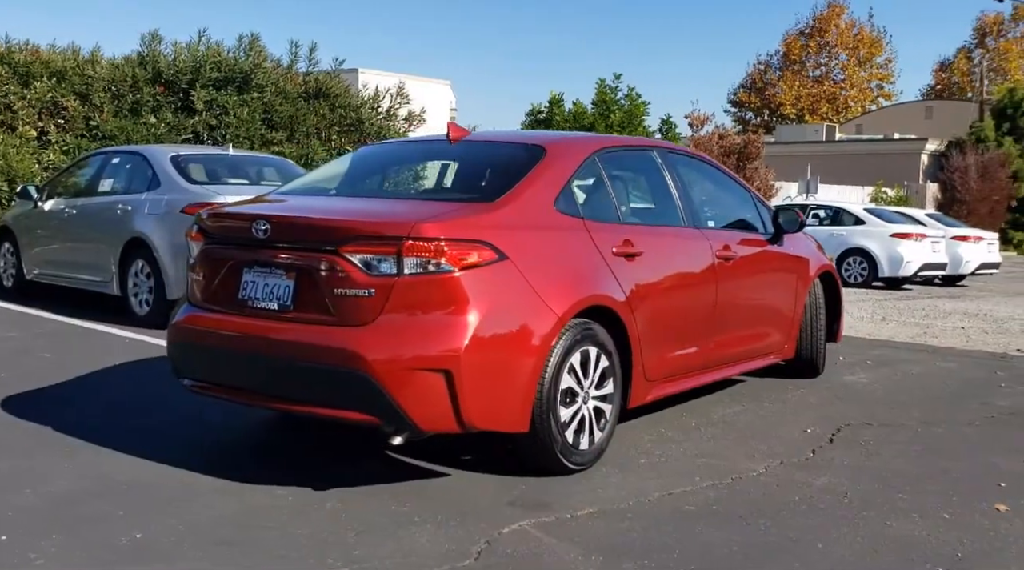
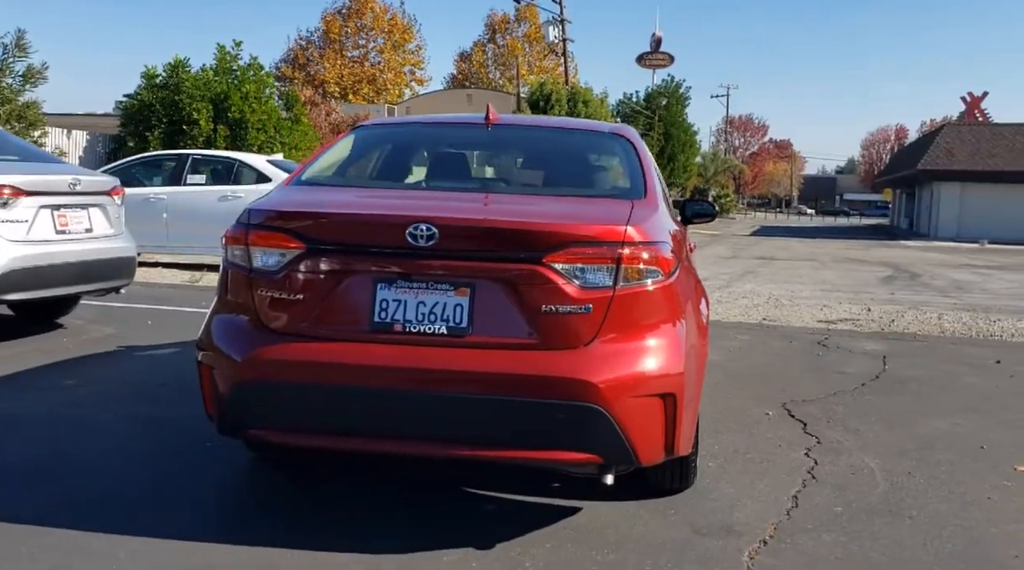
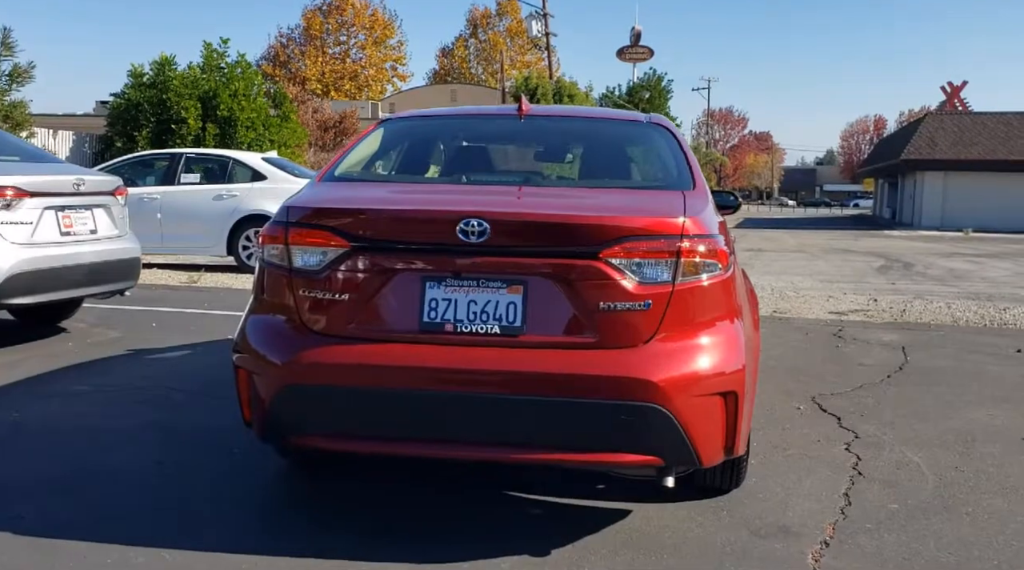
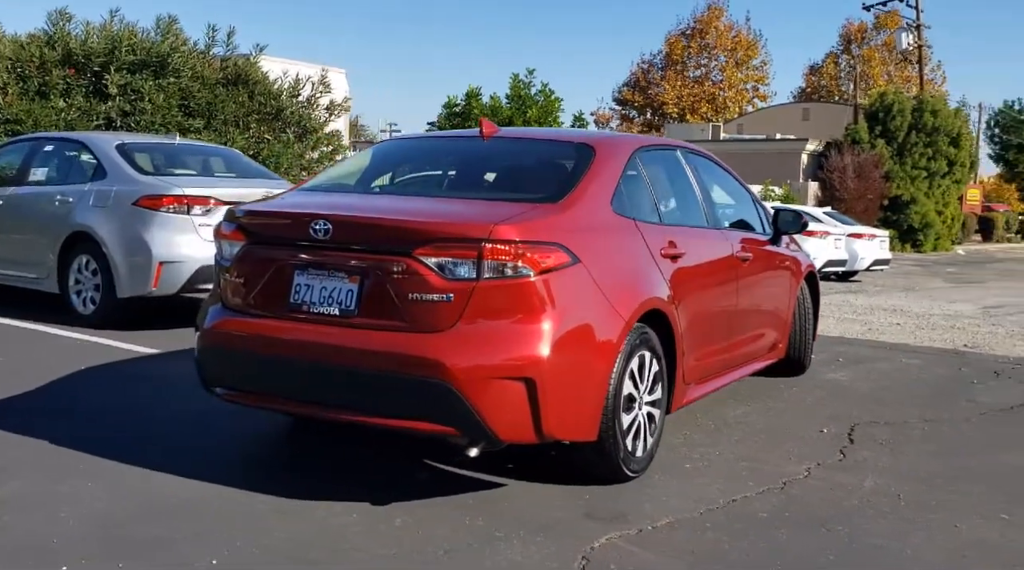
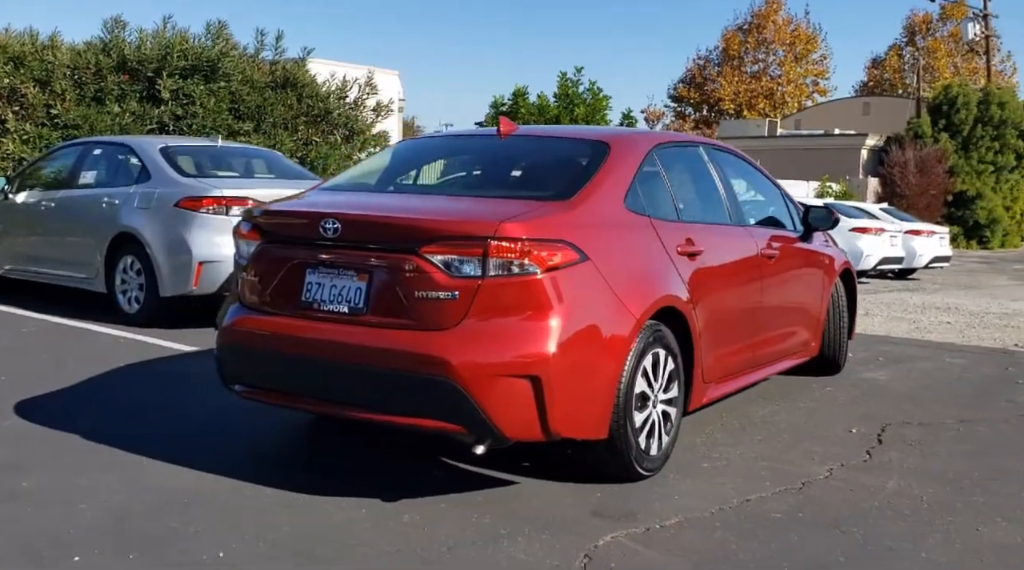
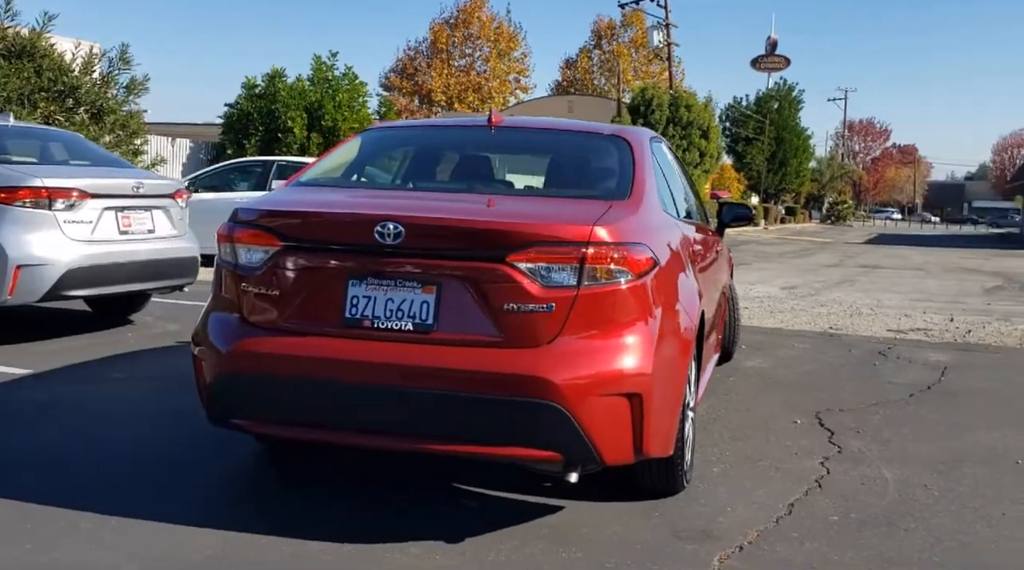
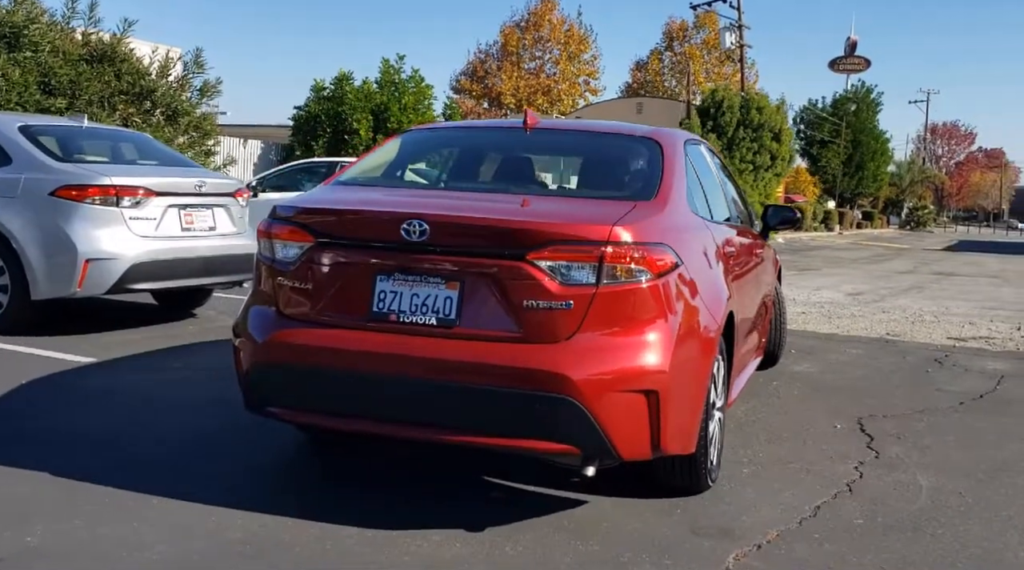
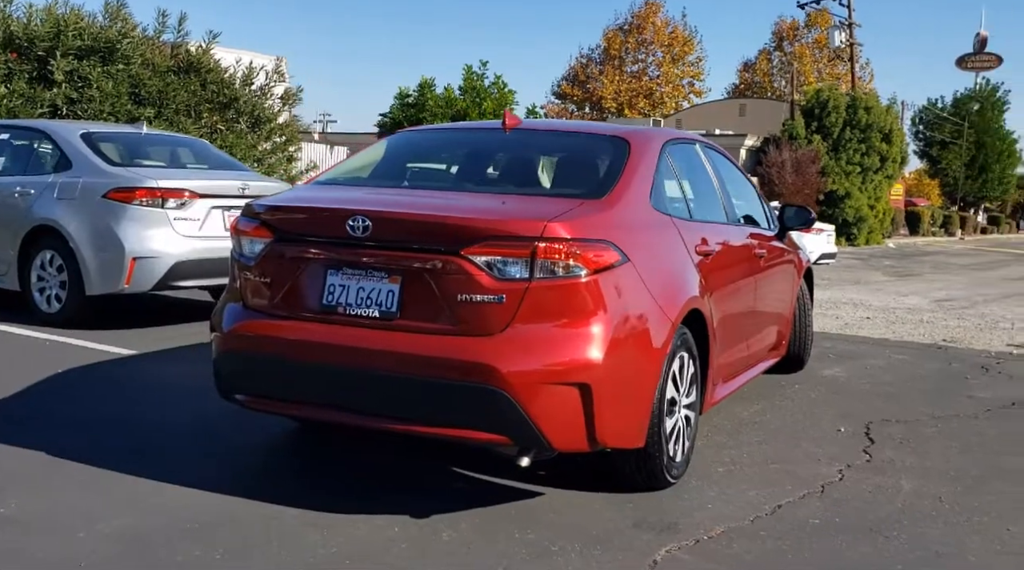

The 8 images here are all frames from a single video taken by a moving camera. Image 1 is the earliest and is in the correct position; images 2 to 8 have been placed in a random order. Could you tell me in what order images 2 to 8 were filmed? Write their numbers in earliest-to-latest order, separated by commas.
5, 4, 8, 7, 6, 2, 3
